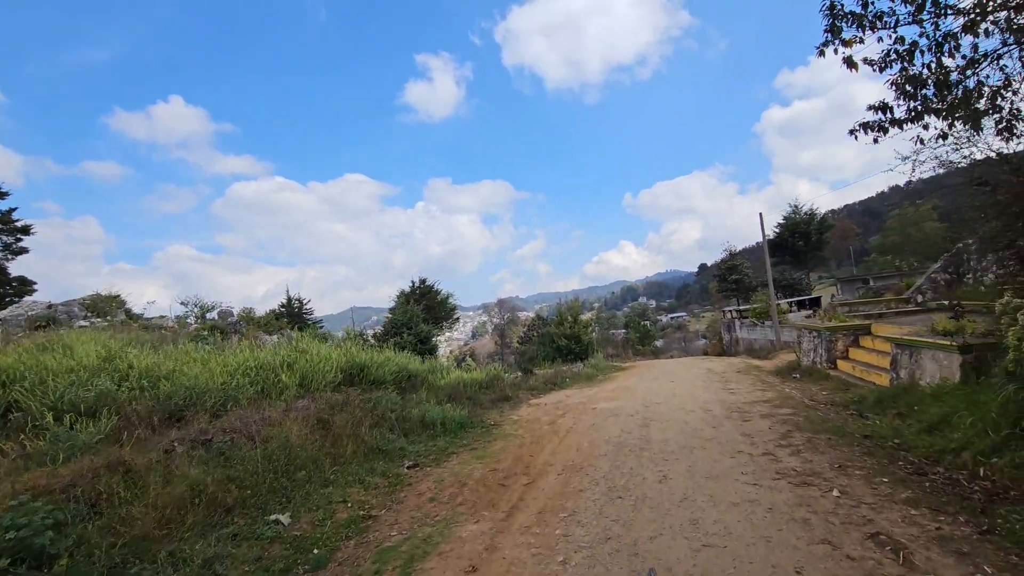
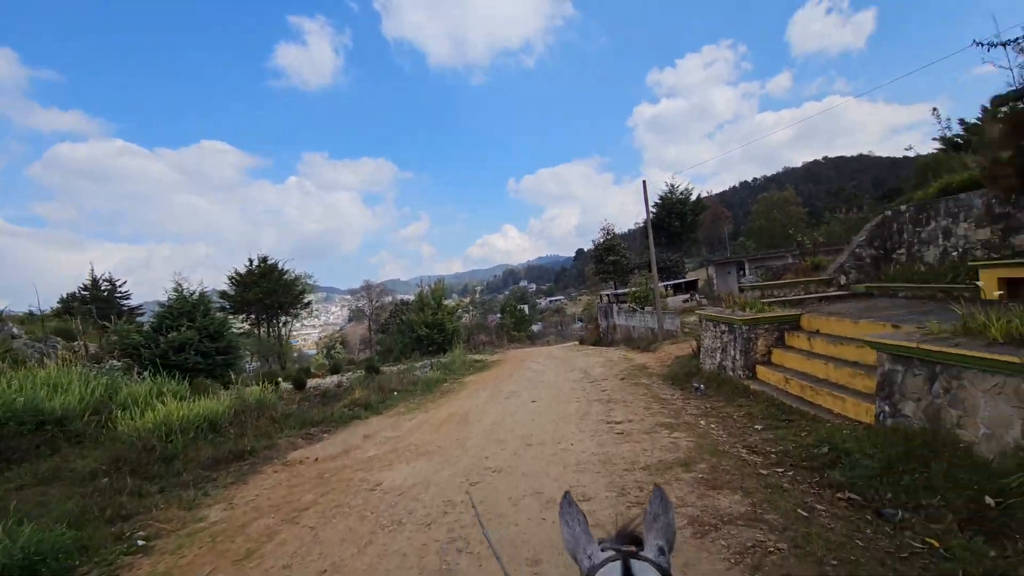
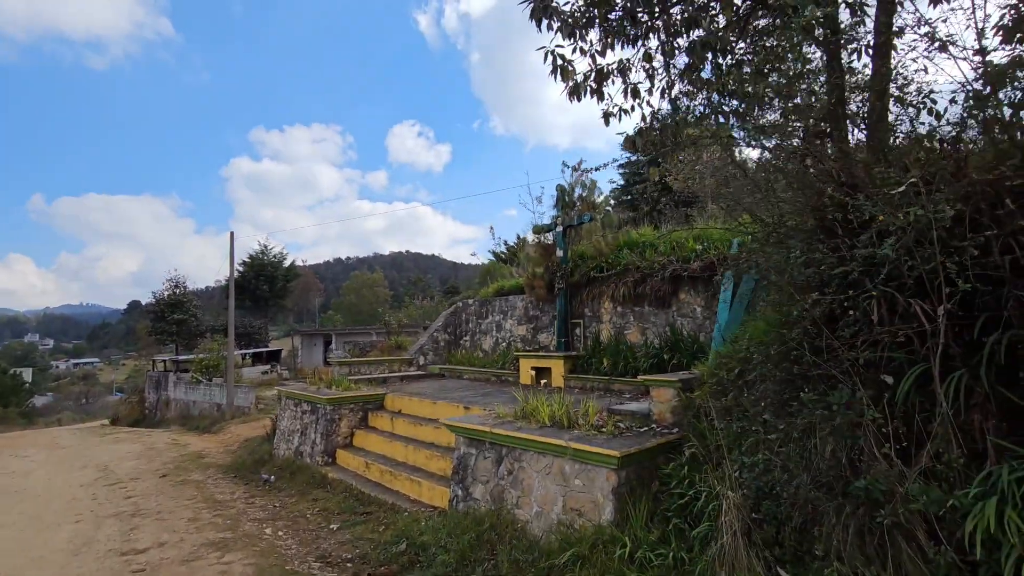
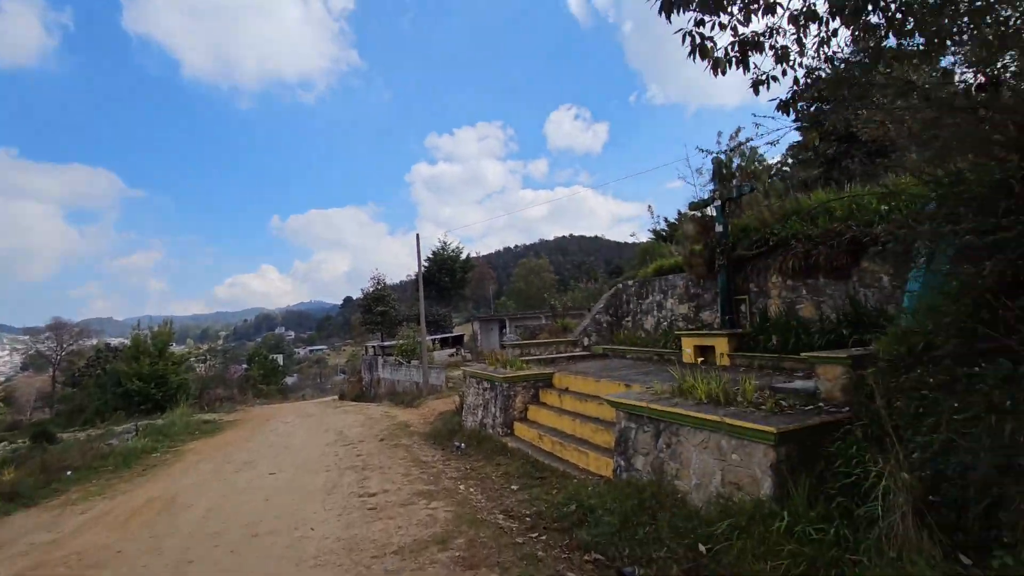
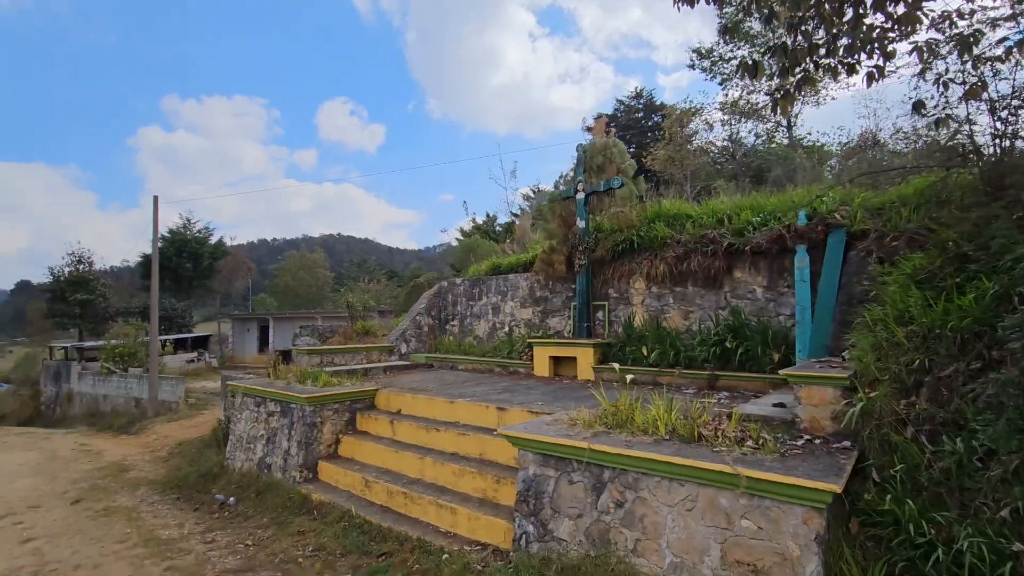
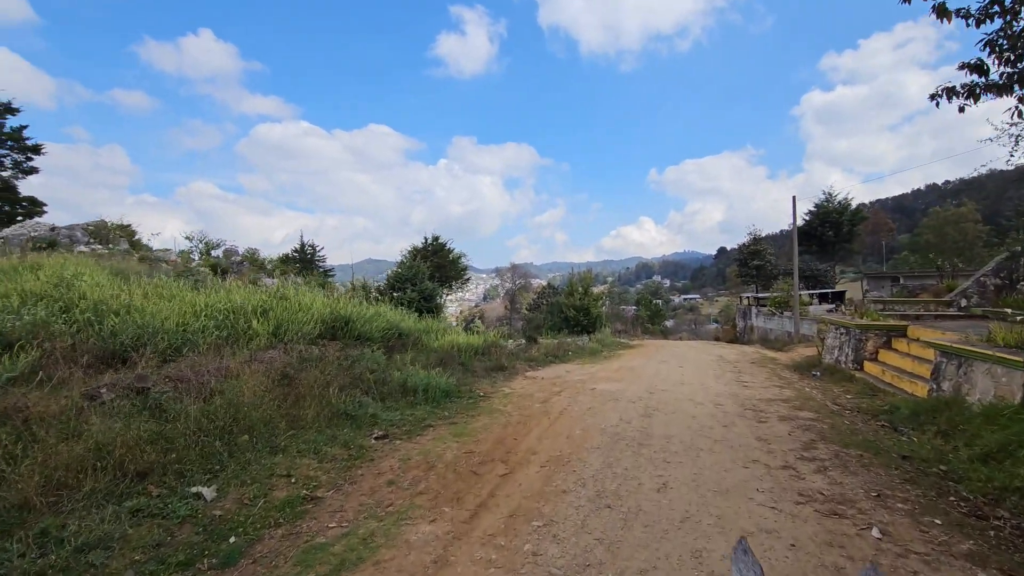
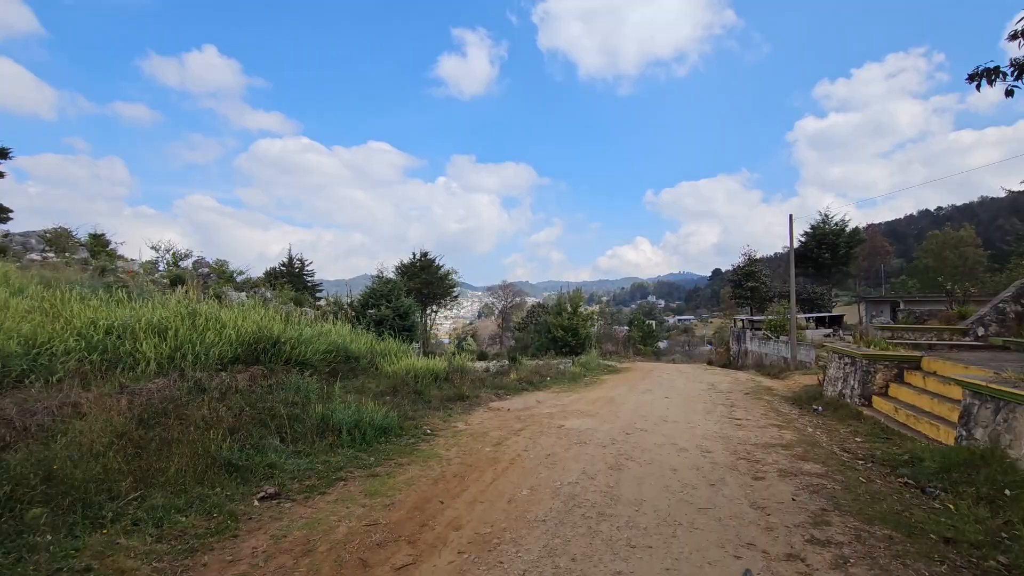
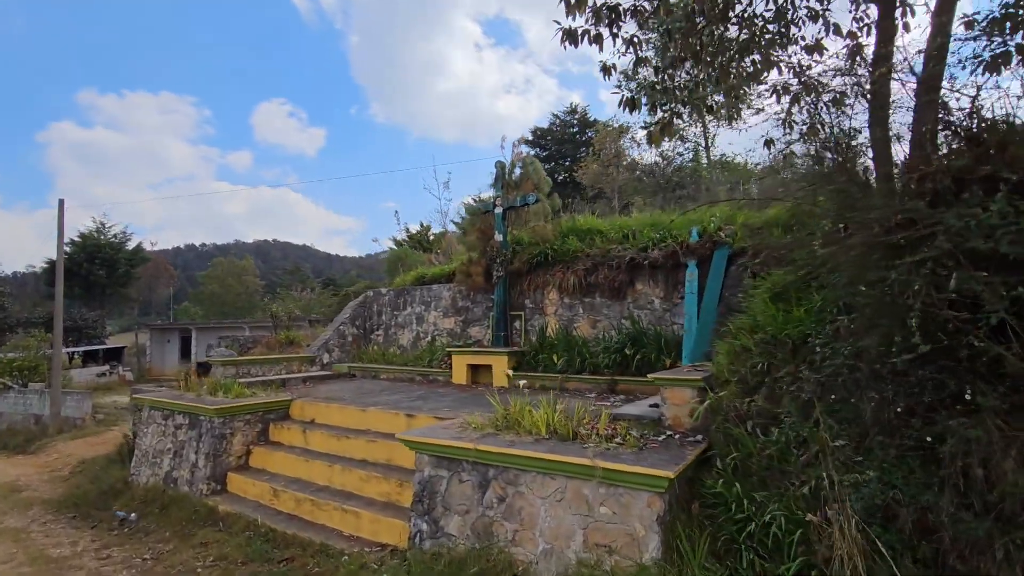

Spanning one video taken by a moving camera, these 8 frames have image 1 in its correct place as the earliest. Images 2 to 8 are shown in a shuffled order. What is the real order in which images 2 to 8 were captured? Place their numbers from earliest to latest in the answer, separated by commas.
6, 7, 2, 4, 3, 8, 5
